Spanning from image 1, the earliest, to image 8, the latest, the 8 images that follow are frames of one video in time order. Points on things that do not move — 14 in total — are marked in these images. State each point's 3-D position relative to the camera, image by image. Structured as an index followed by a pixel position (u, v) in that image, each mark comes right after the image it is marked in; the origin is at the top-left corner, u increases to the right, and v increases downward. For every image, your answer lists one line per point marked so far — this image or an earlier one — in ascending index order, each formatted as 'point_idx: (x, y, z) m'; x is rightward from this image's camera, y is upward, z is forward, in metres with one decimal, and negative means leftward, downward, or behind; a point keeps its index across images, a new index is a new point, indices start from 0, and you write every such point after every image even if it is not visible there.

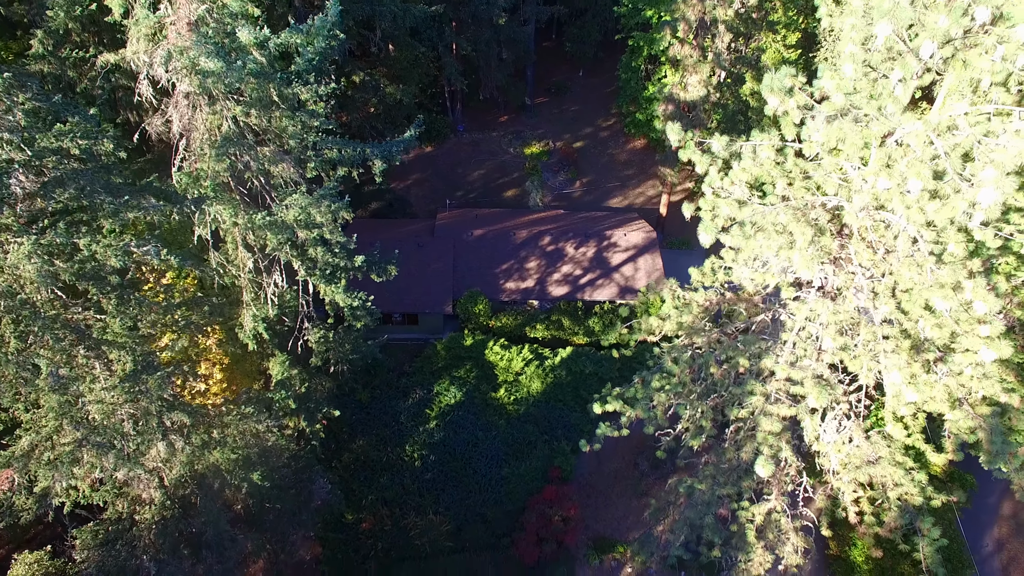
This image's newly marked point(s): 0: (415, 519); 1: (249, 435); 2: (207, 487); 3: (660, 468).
0: (-2.6, -6.3, +17.5) m
1: (-5.2, -2.8, +12.9) m
2: (-5.7, -3.7, +12.2) m
3: (+4.4, -5.3, +19.2) m
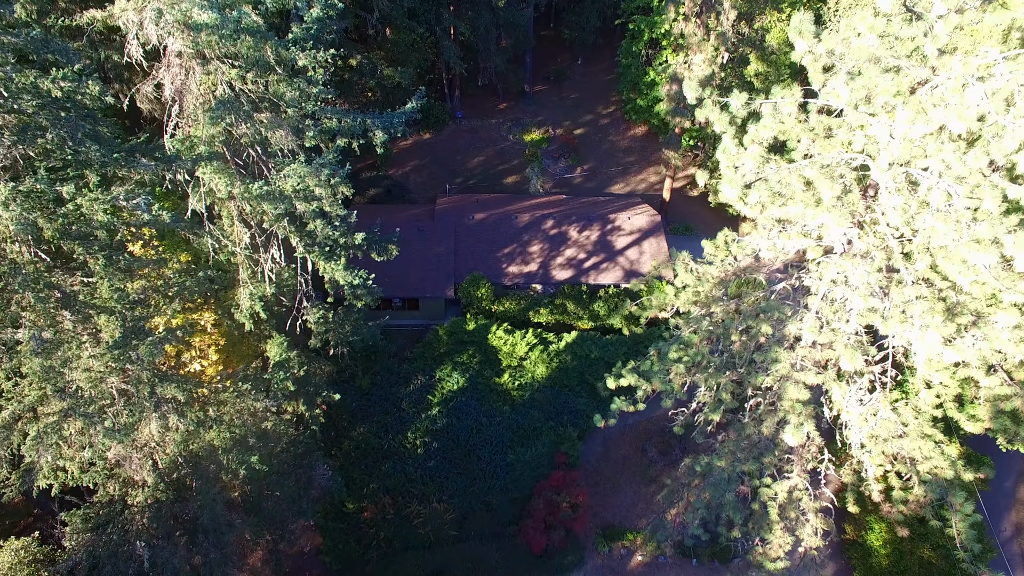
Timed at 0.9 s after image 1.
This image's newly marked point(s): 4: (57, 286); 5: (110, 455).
0: (-2.4, -5.7, +16.9) m
1: (-5.0, -2.3, +12.3) m
2: (-5.5, -3.2, +11.6) m
3: (+4.5, -4.8, +18.7) m
4: (-6.1, 0.0, +8.7) m
5: (-6.5, -2.7, +10.5) m
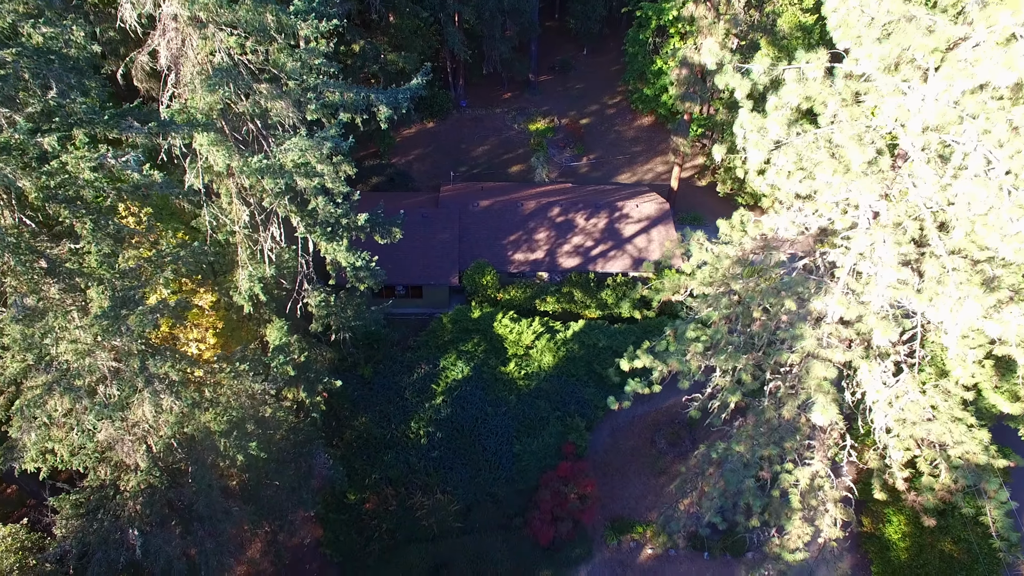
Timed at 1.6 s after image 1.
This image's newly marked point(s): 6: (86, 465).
0: (-2.3, -5.4, +16.4) m
1: (-4.9, -1.9, +11.9) m
2: (-5.4, -2.8, +11.1) m
3: (+4.7, -4.4, +18.2) m
4: (-6.0, +0.5, +8.2) m
5: (-6.4, -2.3, +10.0) m
6: (-7.1, -2.9, +10.7) m
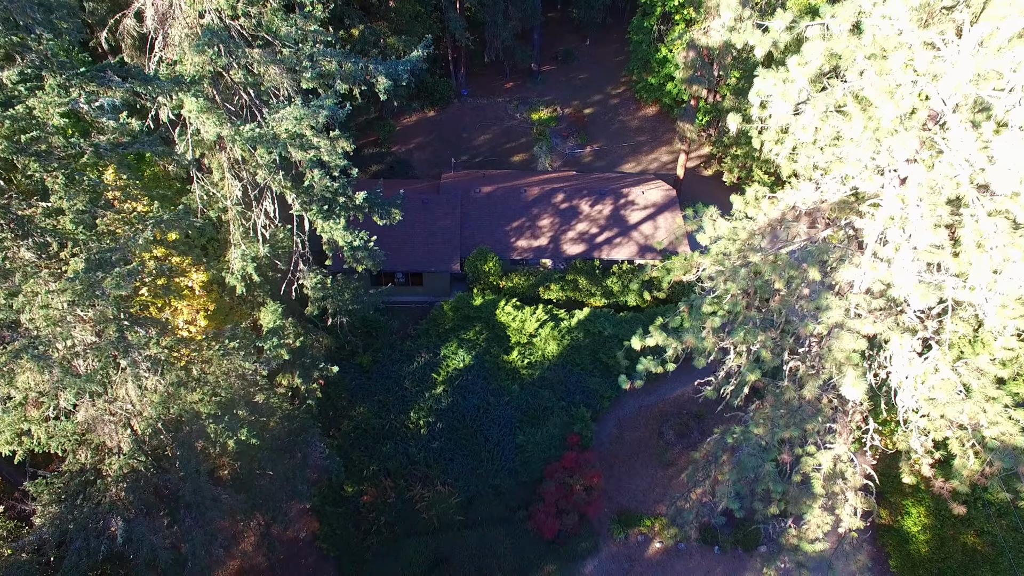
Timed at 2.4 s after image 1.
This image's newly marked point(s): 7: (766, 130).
0: (-2.2, -5.0, +15.8) m
1: (-4.8, -1.5, +11.3) m
2: (-5.3, -2.4, +10.5) m
3: (+4.8, -4.0, +17.6) m
4: (-5.9, +0.9, +7.7) m
5: (-6.3, -1.9, +9.5) m
6: (-7.0, -2.5, +10.1) m
7: (+4.4, +2.7, +11.2) m
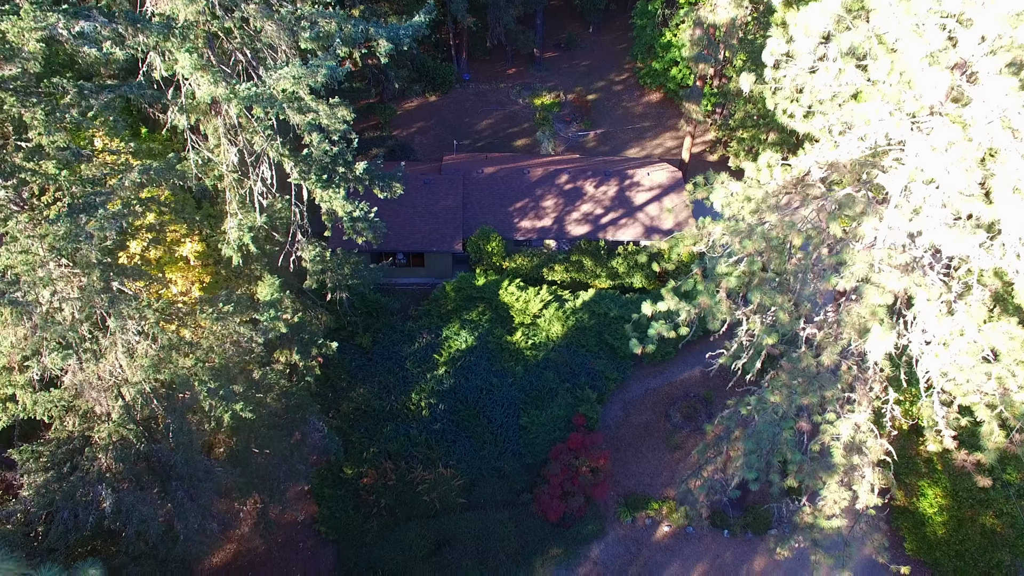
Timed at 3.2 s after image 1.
0: (-2.1, -4.4, +15.4) m
1: (-4.7, -0.9, +10.9) m
2: (-5.2, -1.8, +10.1) m
3: (+4.8, -3.5, +17.2) m
4: (-5.8, +1.5, +7.3) m
5: (-6.2, -1.3, +9.0) m
6: (-6.9, -1.9, +9.7) m
7: (+4.5, +3.3, +10.8) m
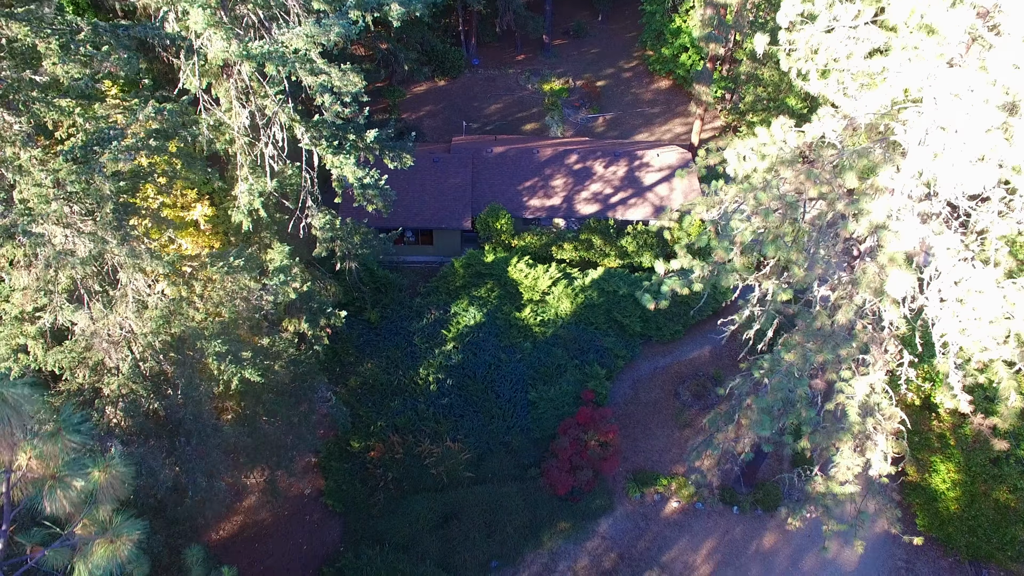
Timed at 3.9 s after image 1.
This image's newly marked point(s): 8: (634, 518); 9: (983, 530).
0: (-1.9, -3.7, +15.3) m
1: (-4.5, -0.2, +10.8) m
2: (-5.0, -1.1, +10.1) m
3: (+5.1, -2.9, +17.1) m
4: (-5.6, +2.2, +7.2) m
5: (-6.0, -0.6, +9.0) m
6: (-6.7, -1.2, +9.7) m
7: (+4.7, +3.9, +10.7) m
8: (+2.8, -5.2, +14.8) m
9: (+9.6, -4.9, +13.2) m
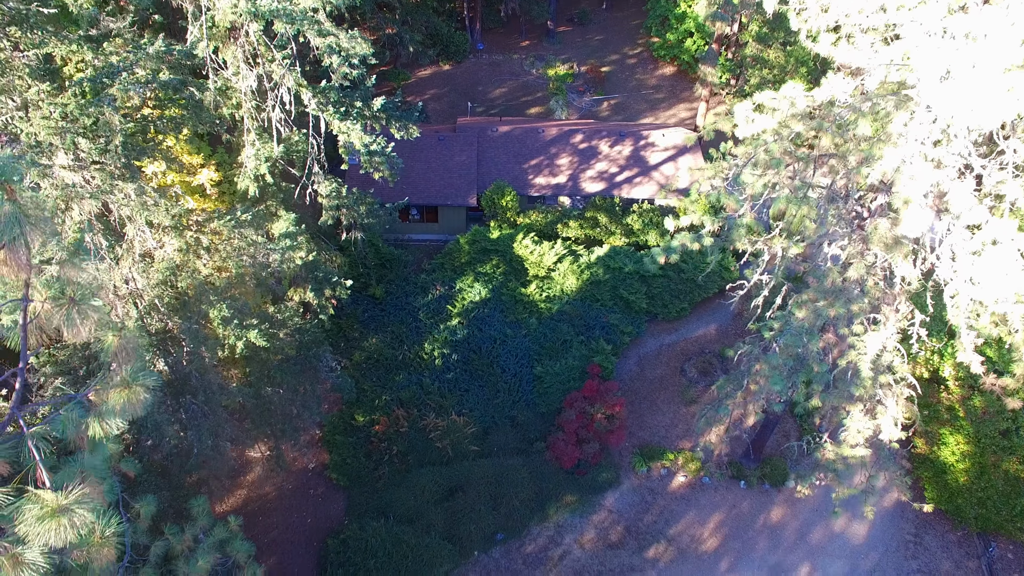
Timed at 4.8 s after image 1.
0: (-1.8, -3.1, +15.3) m
1: (-4.4, +0.4, +10.8) m
2: (-4.9, -0.5, +10.0) m
3: (+5.2, -2.2, +17.0) m
4: (-5.5, +2.9, +7.2) m
5: (-5.9, +0.1, +9.0) m
6: (-6.6, -0.5, +9.7) m
7: (+4.8, +4.6, +10.6) m
8: (+2.9, -4.6, +14.7) m
9: (+9.7, -4.3, +13.1) m
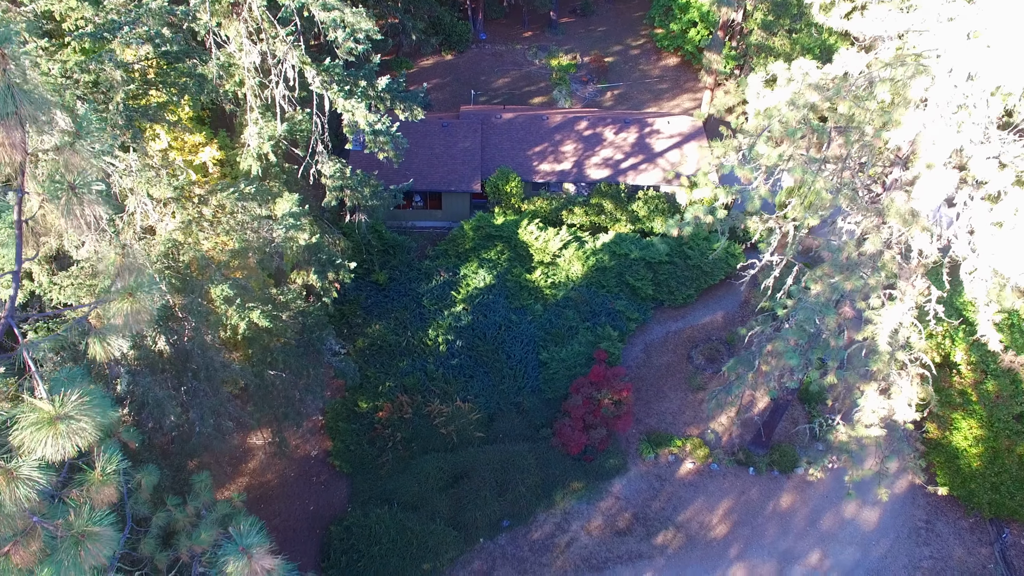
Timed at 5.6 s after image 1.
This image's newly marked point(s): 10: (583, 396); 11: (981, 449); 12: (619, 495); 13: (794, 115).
0: (-1.6, -2.7, +15.1) m
1: (-4.3, +0.8, +10.6) m
2: (-4.8, -0.1, +9.8) m
3: (+5.3, -1.9, +16.8) m
4: (-5.4, +3.2, +7.0) m
5: (-5.8, +0.5, +8.8) m
6: (-6.5, -0.2, +9.4) m
7: (+5.0, +5.0, +10.4) m
8: (+3.1, -4.2, +14.5) m
9: (+9.9, -3.9, +12.9) m
10: (+1.6, -2.4, +14.7) m
11: (+9.7, -3.3, +13.3) m
12: (+2.3, -4.5, +14.1) m
13: (+4.2, +2.6, +9.7) m
